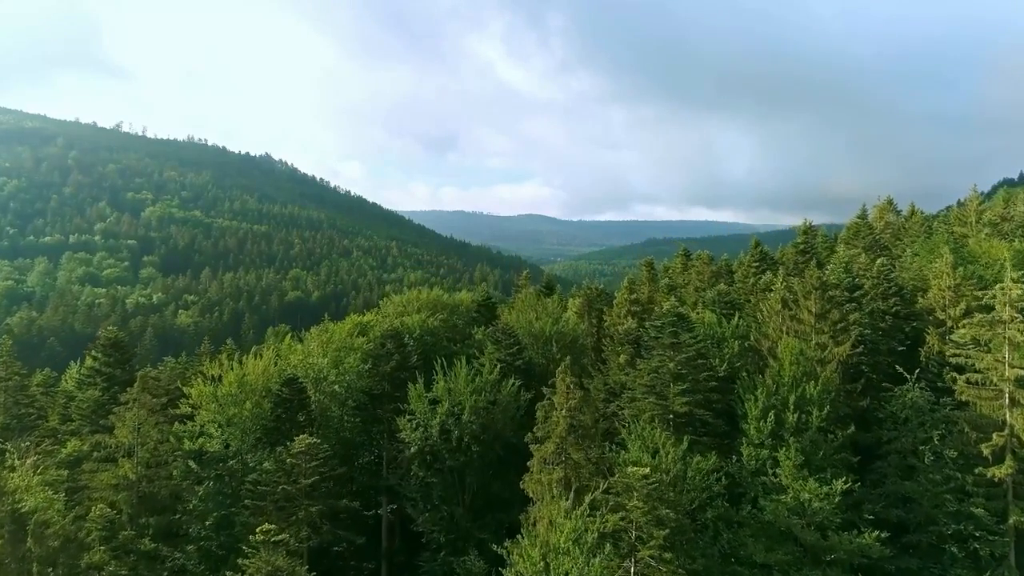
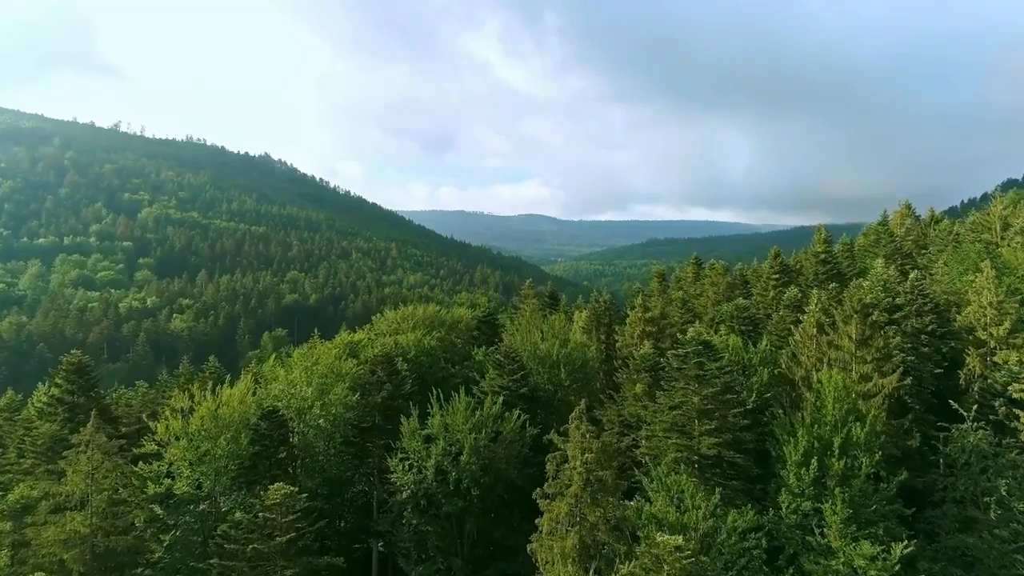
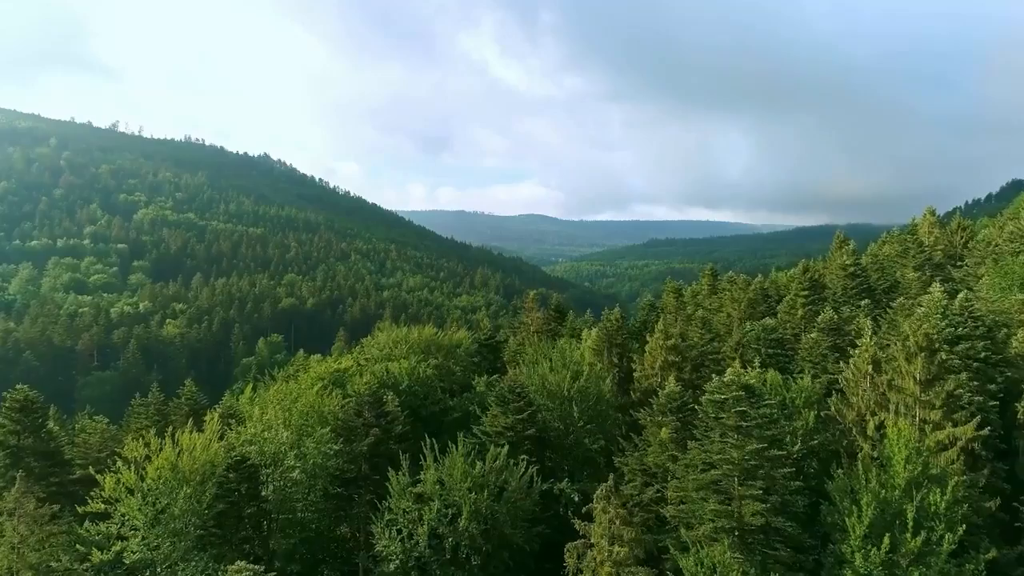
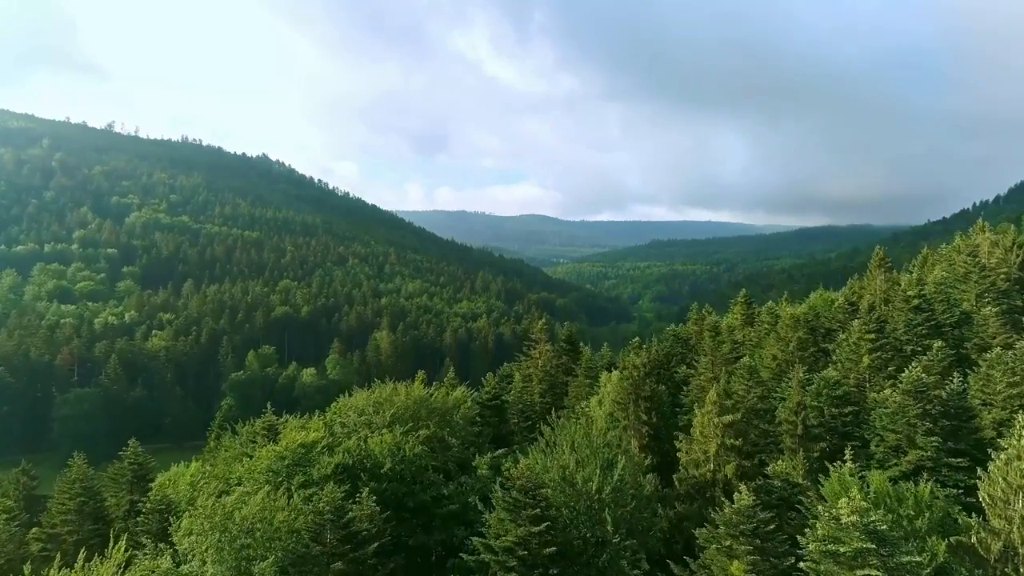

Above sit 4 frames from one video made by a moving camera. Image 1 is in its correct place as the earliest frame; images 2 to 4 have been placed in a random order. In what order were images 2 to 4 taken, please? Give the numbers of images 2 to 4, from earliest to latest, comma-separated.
2, 3, 4
